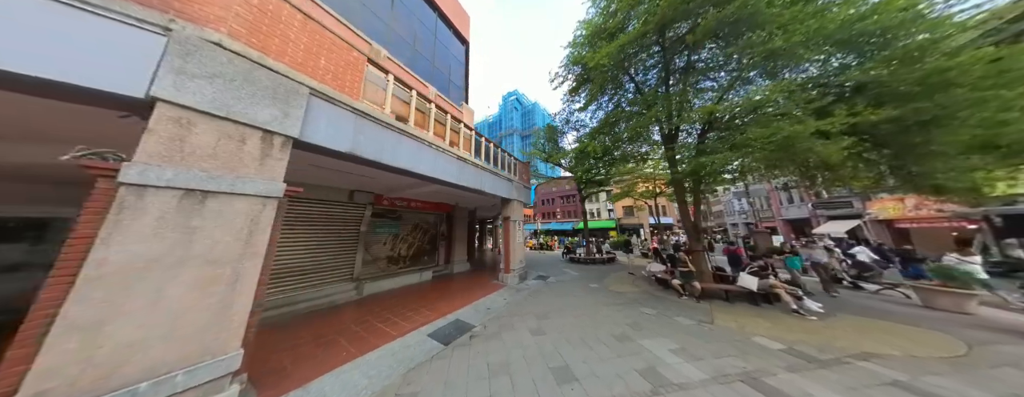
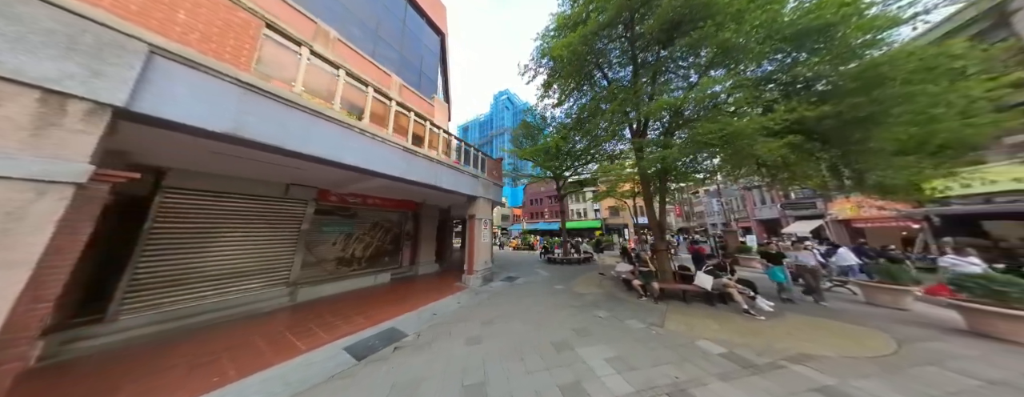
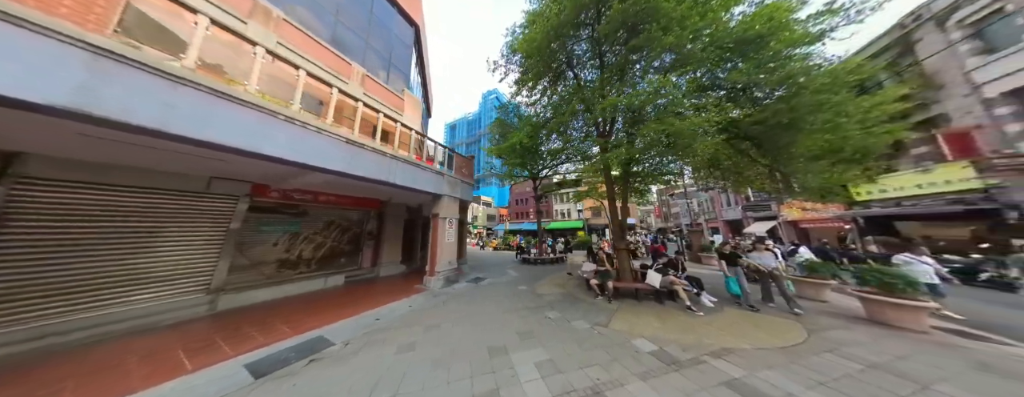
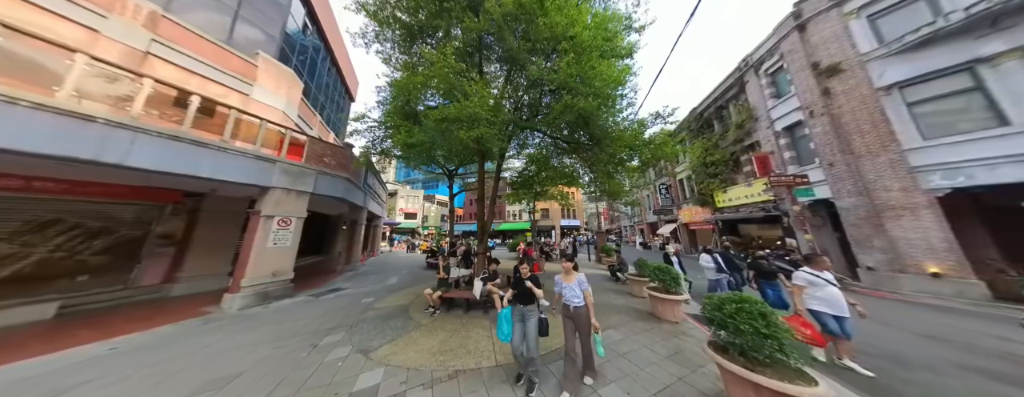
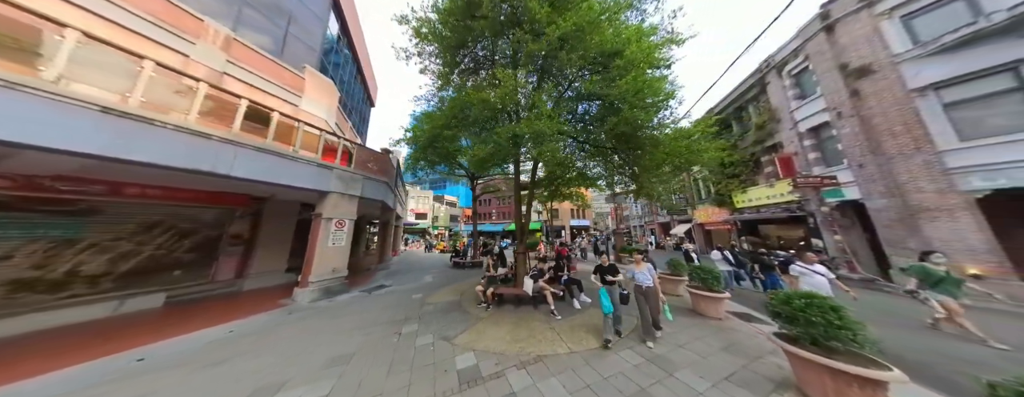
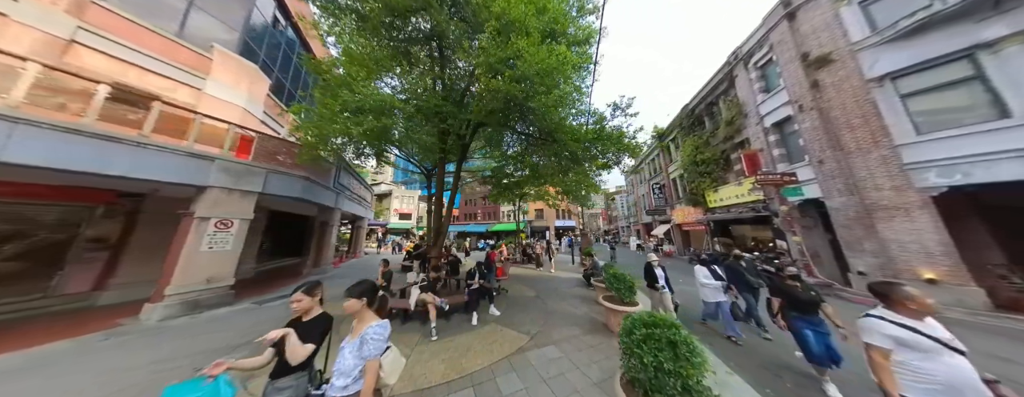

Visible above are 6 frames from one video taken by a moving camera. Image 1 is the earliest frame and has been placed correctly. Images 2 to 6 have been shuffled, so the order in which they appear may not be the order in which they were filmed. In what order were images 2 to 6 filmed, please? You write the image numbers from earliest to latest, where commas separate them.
2, 3, 5, 4, 6
